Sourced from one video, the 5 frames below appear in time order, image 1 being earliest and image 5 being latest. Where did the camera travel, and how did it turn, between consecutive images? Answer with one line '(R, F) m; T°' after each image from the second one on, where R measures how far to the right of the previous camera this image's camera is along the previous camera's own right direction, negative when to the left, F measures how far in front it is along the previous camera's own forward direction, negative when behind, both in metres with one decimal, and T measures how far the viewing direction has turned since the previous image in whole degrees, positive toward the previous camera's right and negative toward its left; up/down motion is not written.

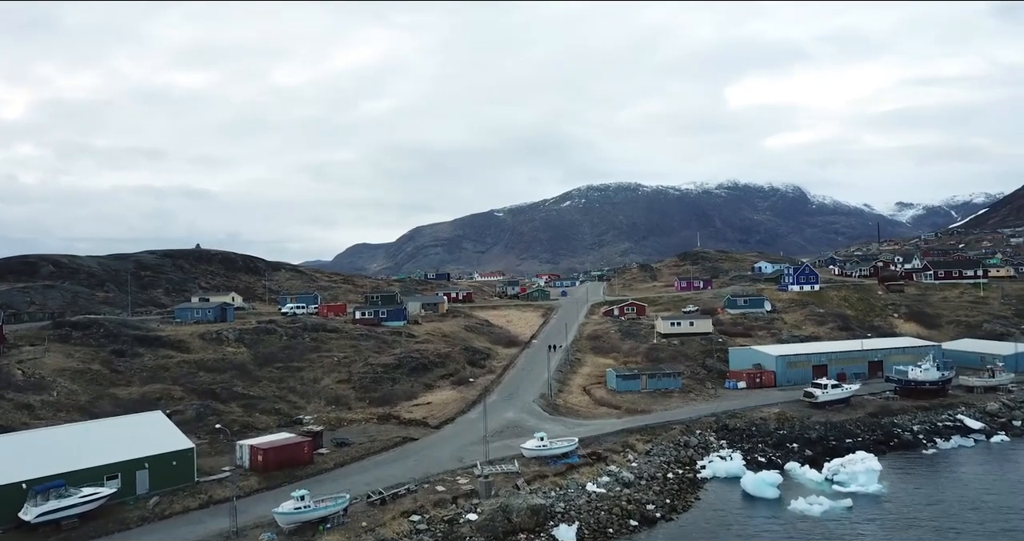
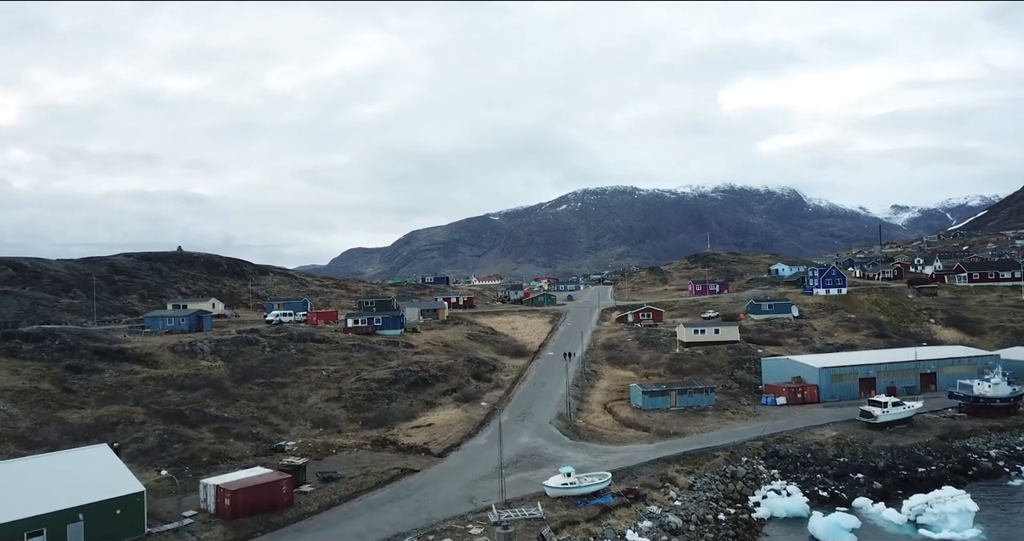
(-1.0, +5.1) m; 0°
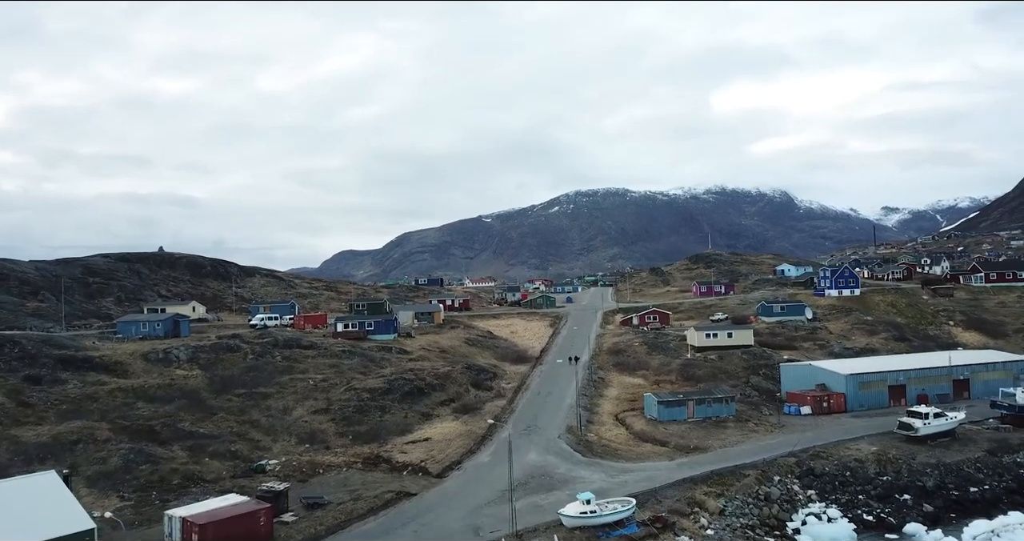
(-0.7, +3.2) m; +1°
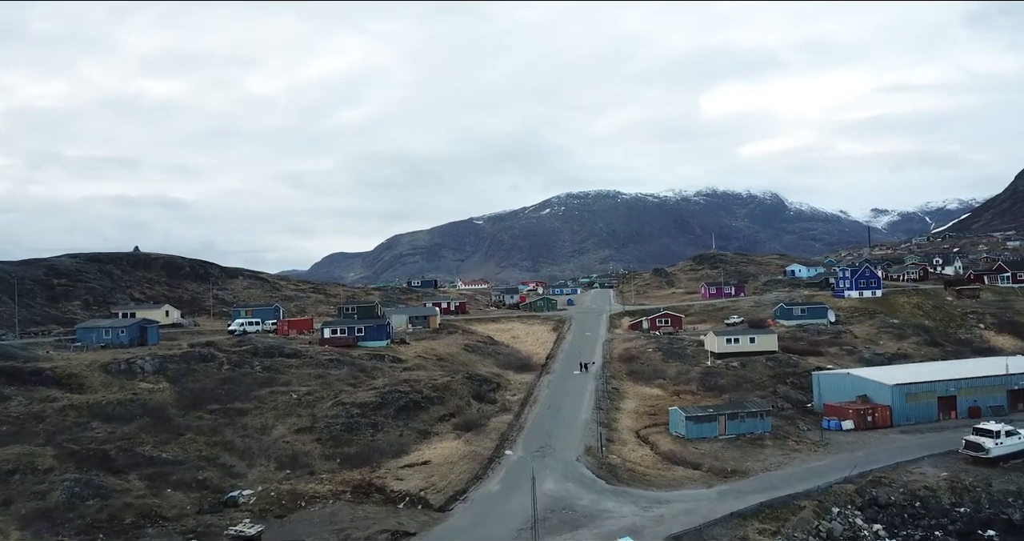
(-1.0, +4.2) m; +1°
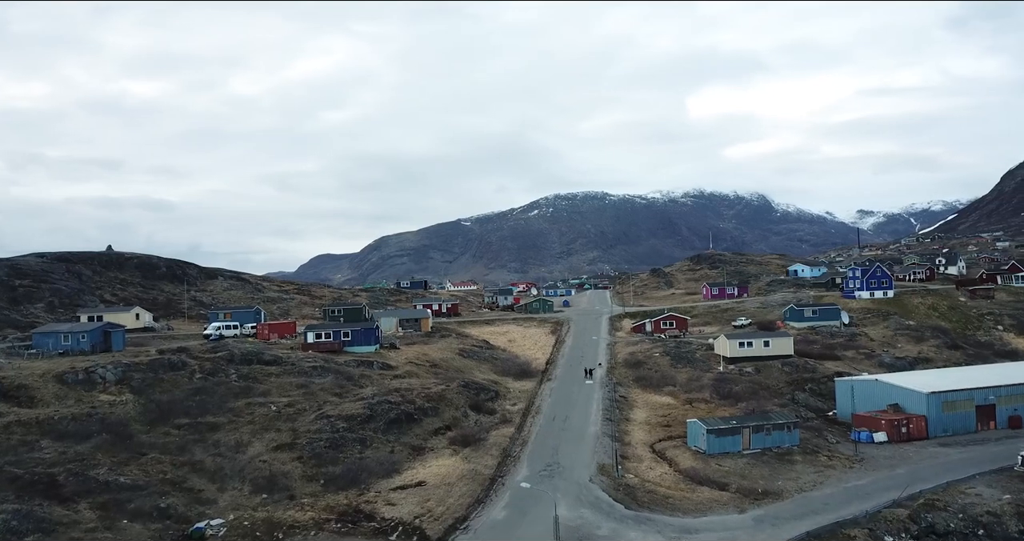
(-0.7, +3.1) m; +1°
